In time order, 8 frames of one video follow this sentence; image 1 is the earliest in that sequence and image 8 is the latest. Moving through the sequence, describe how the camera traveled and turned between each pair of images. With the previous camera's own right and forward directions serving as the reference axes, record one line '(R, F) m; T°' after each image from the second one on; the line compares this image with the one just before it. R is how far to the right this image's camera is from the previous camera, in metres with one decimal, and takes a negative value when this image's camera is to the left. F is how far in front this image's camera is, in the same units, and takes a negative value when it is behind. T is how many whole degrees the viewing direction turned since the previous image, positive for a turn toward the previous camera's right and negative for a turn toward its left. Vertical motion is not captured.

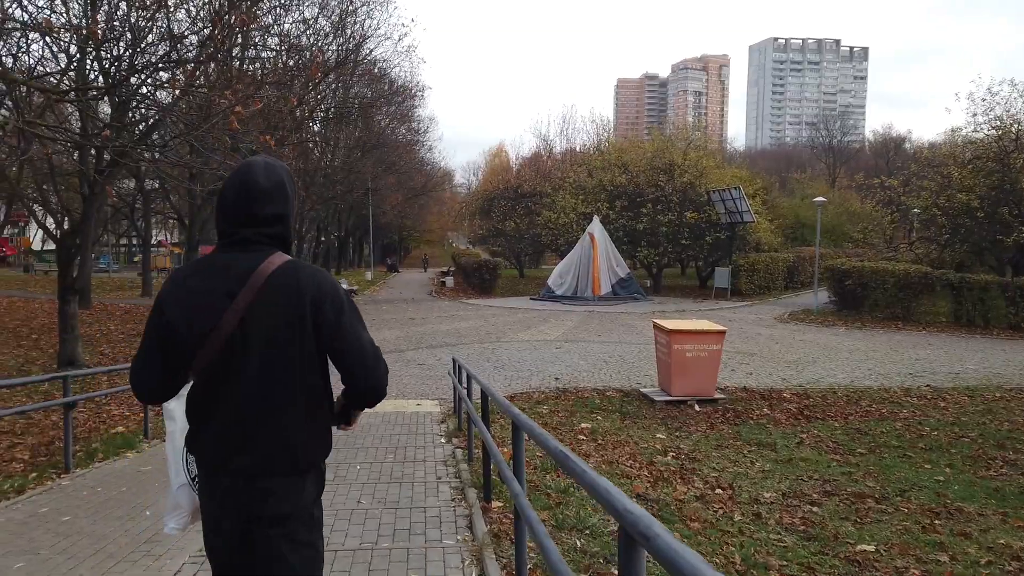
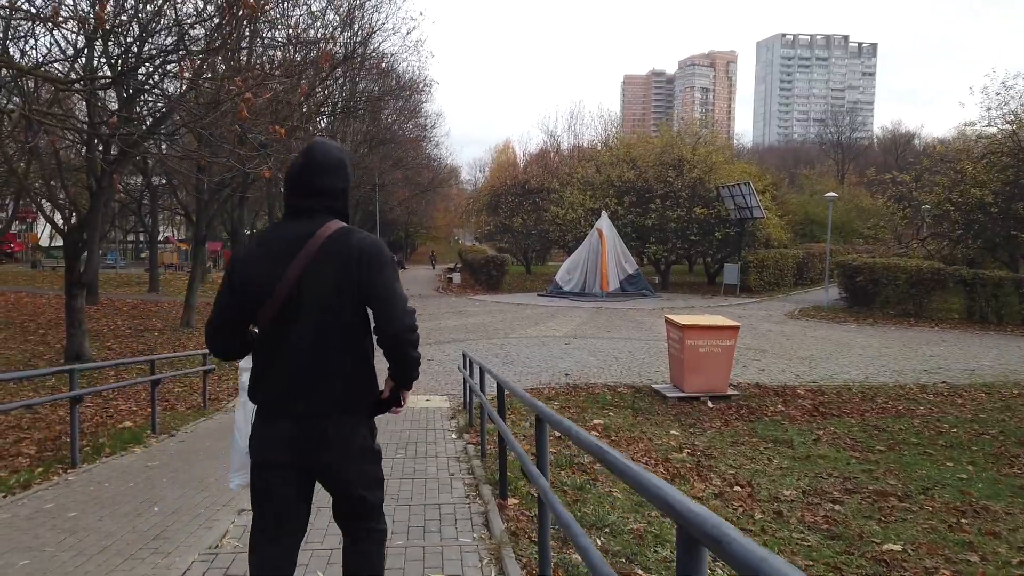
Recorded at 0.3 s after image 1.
(-0.1, +0.1) m; 0°
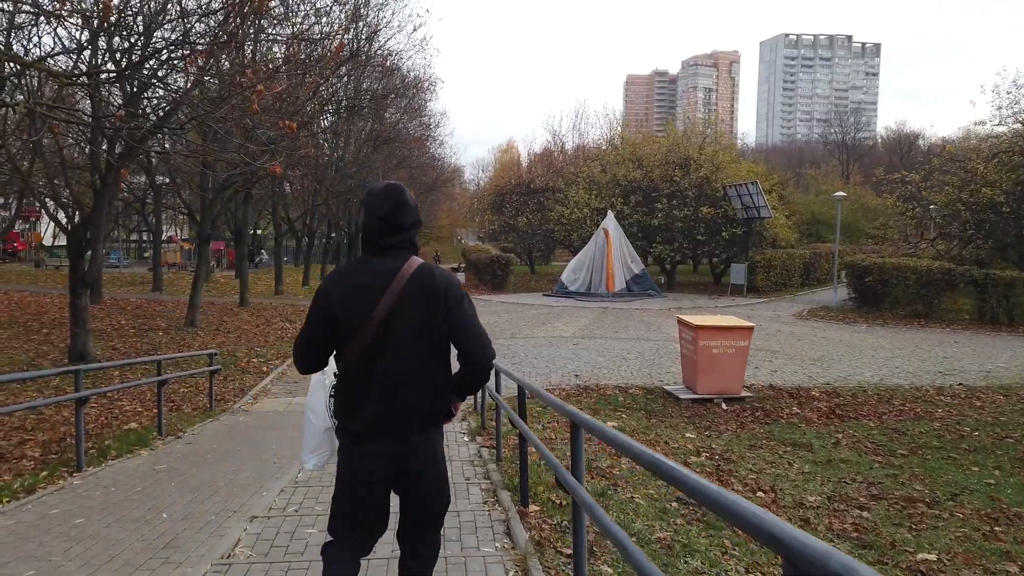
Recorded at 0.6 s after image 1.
(-0.1, +0.1) m; 0°
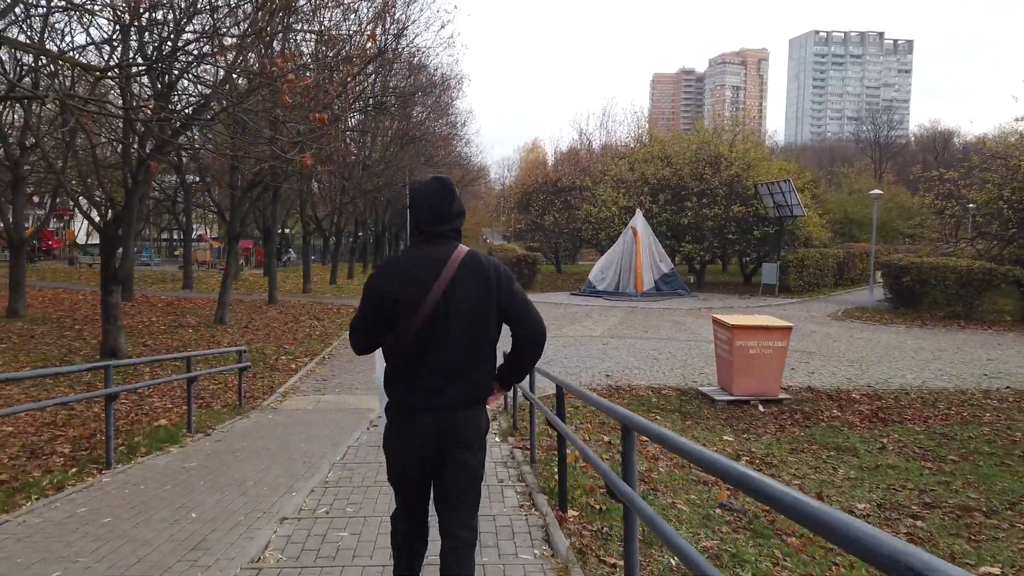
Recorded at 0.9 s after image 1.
(-0.1, +0.2) m; -2°
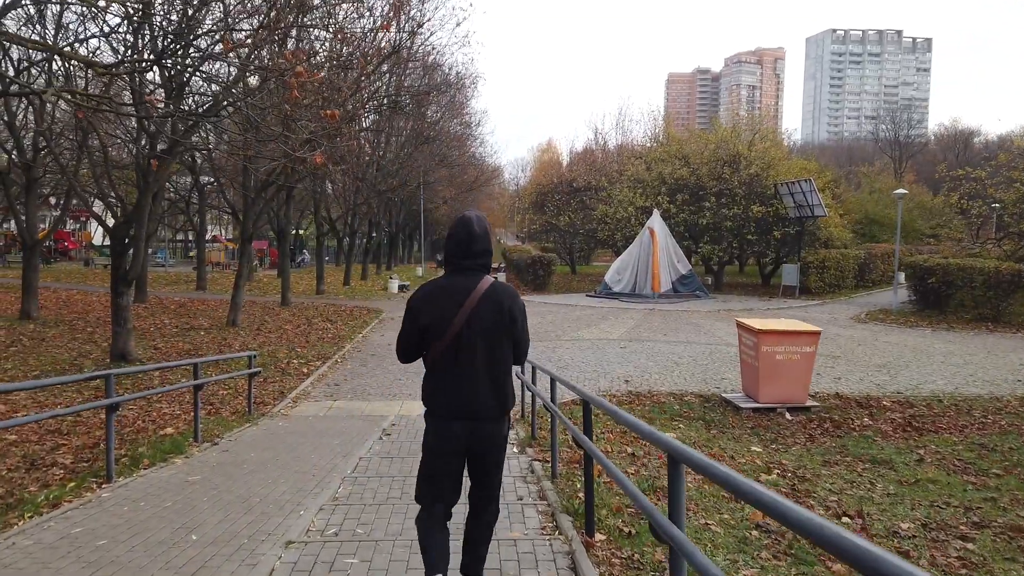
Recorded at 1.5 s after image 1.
(0.0, +0.3) m; -1°
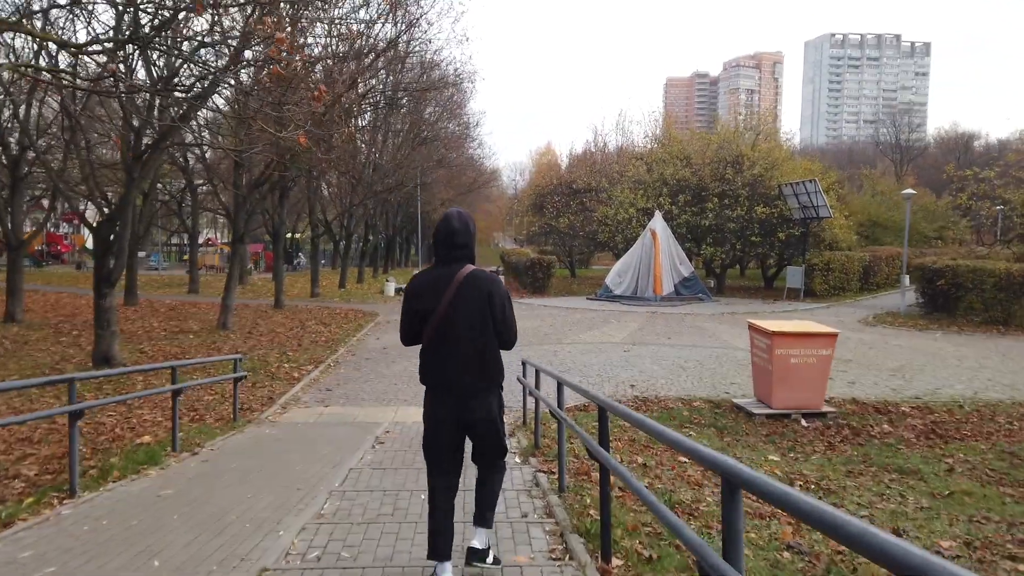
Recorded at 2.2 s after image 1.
(0.0, +0.4) m; 0°
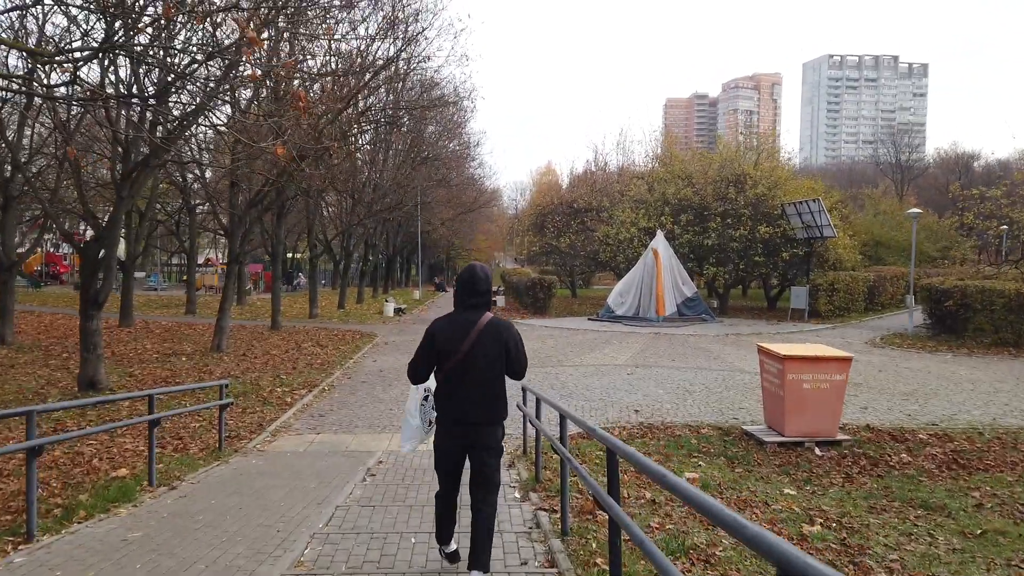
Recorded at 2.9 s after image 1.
(0.0, +0.3) m; 0°
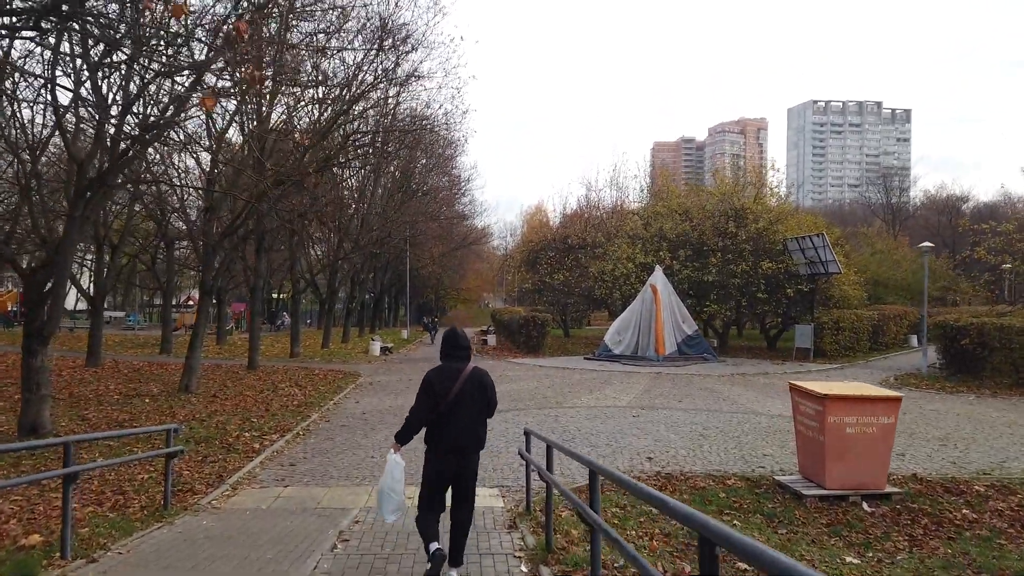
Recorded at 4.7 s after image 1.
(-0.1, +1.0) m; +1°
